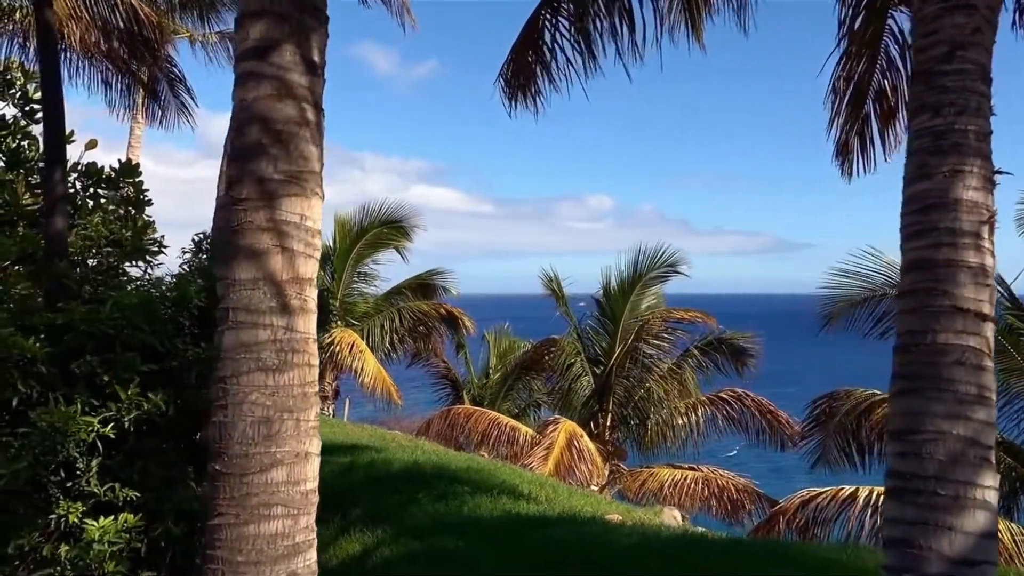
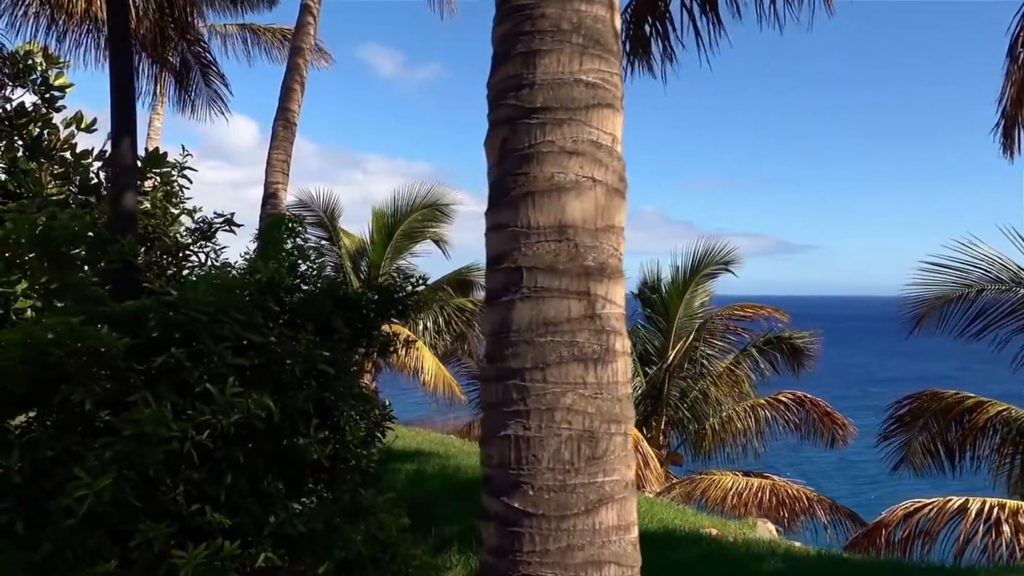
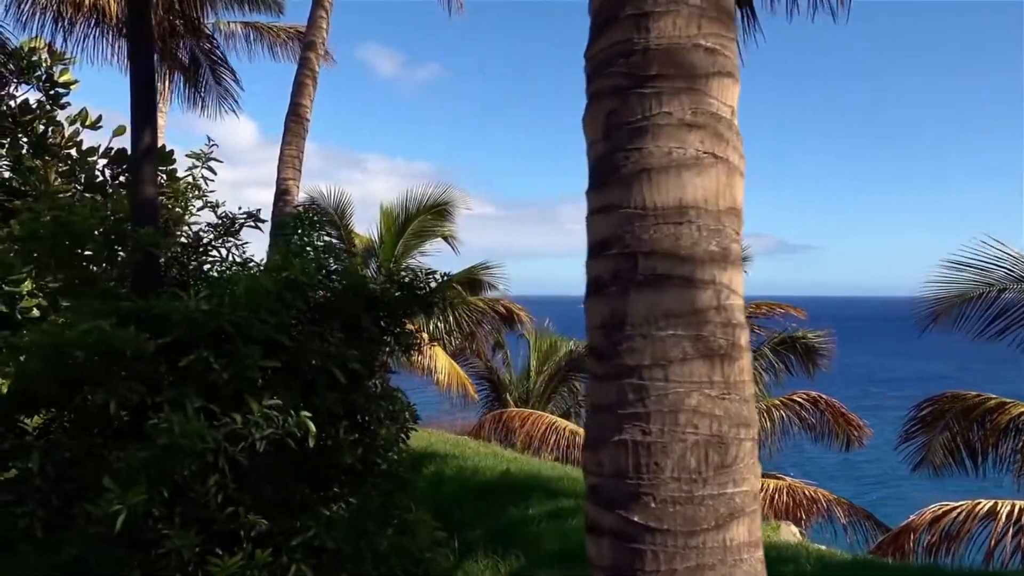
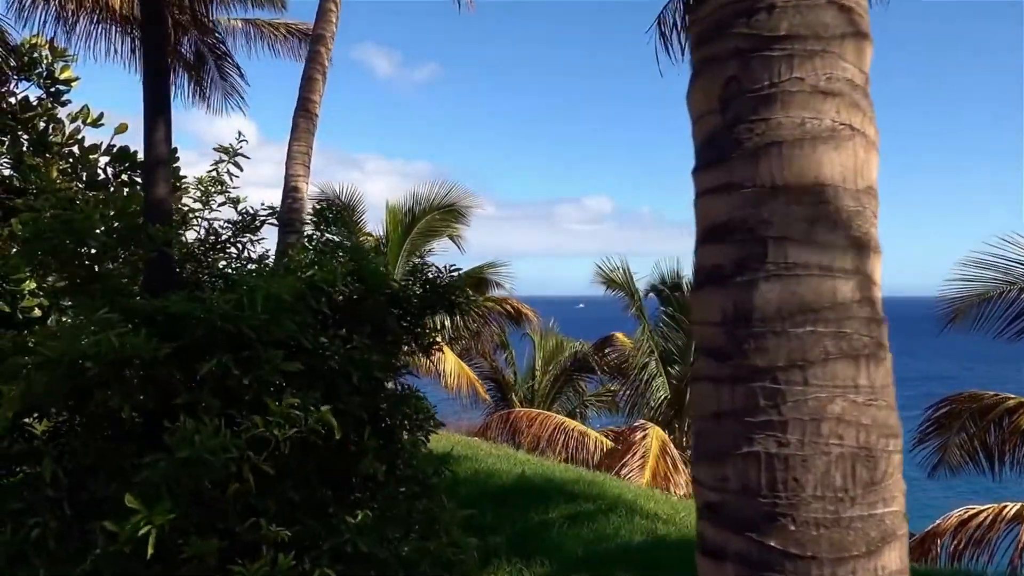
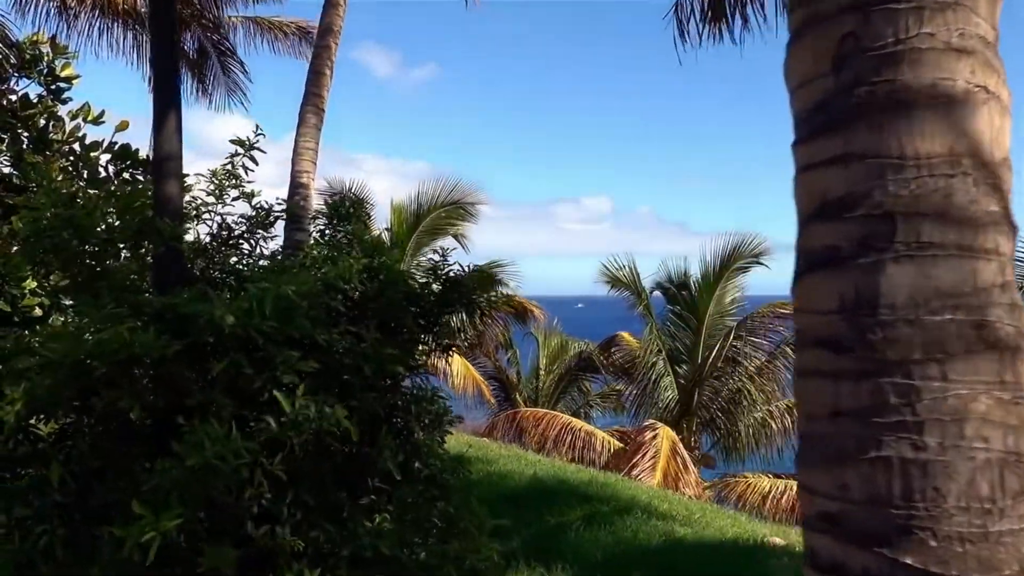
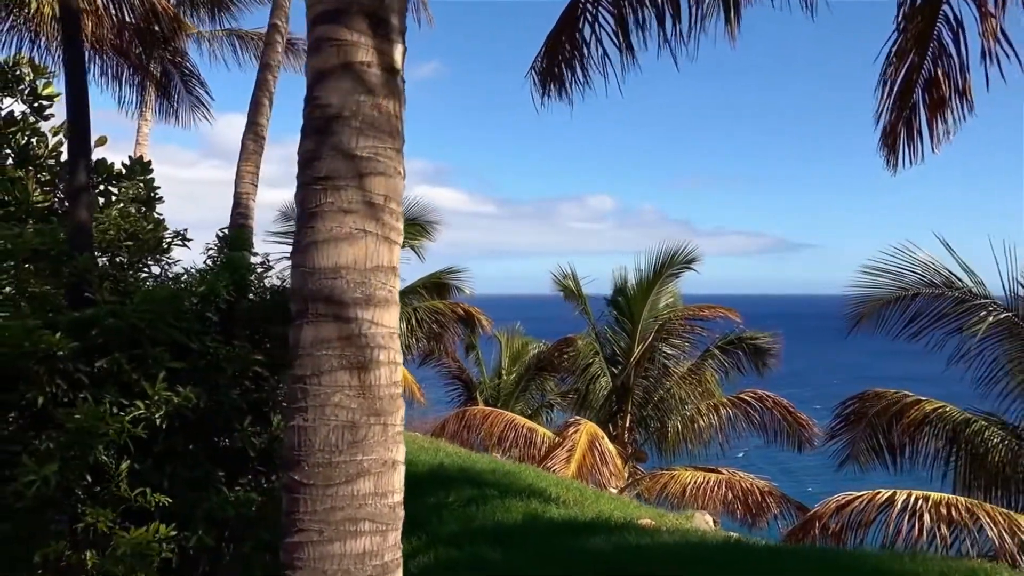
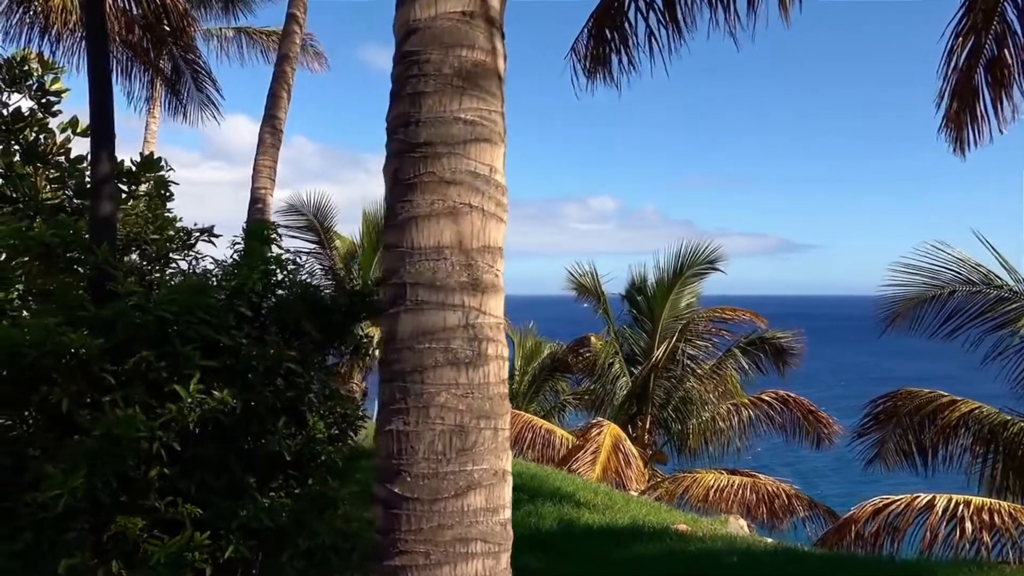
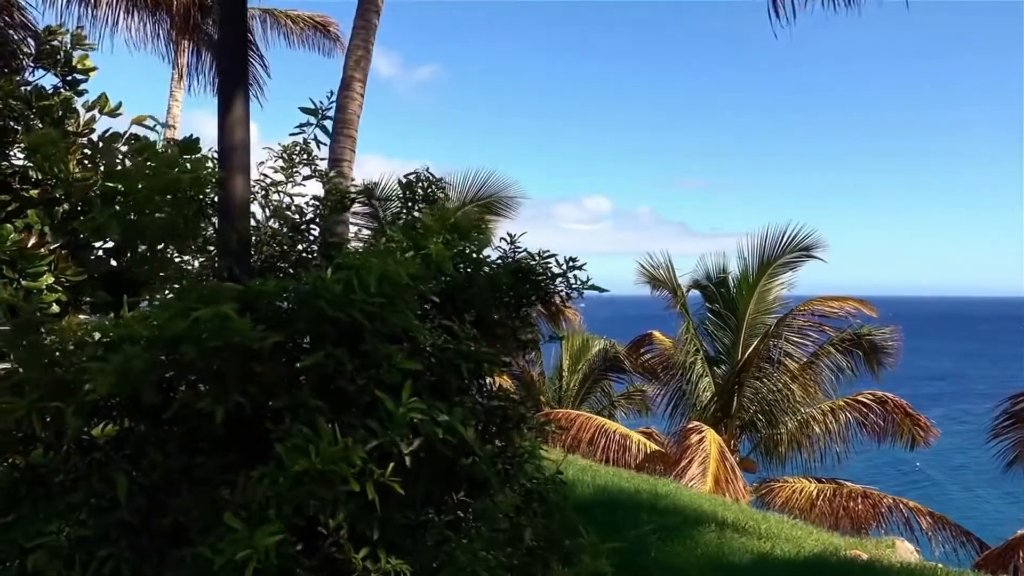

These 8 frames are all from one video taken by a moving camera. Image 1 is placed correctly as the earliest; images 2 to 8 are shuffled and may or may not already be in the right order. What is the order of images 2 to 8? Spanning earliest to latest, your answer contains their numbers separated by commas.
6, 7, 2, 3, 4, 5, 8
